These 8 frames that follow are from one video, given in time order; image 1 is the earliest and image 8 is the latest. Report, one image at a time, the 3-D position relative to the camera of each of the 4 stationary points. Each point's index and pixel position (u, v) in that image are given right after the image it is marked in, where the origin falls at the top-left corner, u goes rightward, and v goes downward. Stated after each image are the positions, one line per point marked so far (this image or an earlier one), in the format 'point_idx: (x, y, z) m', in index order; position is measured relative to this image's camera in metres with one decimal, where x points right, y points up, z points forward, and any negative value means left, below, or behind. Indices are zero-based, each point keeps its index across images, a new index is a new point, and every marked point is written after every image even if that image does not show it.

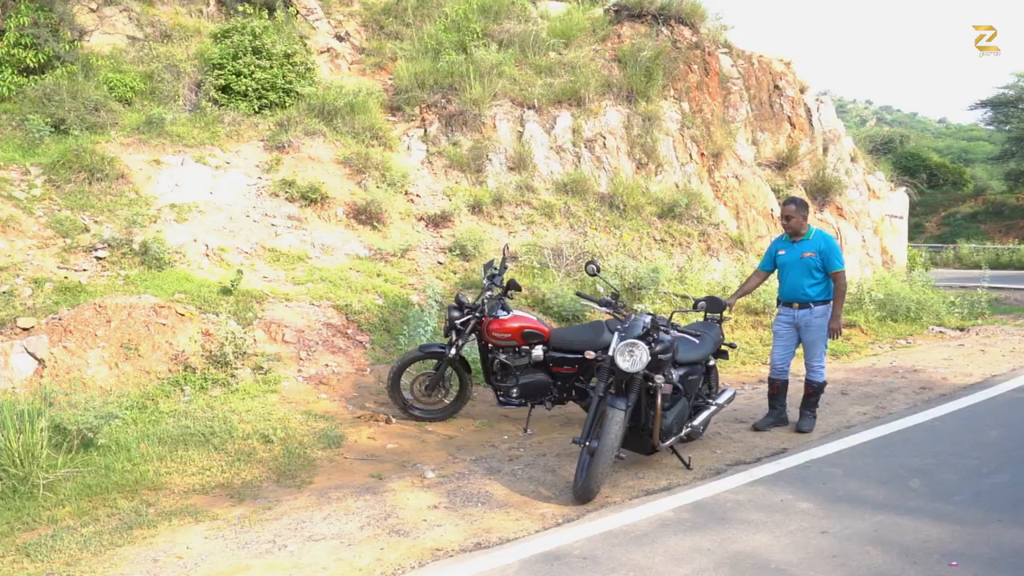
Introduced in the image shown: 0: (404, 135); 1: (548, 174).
0: (-1.5, +2.3, +12.2) m
1: (+0.6, +1.7, +12.2) m
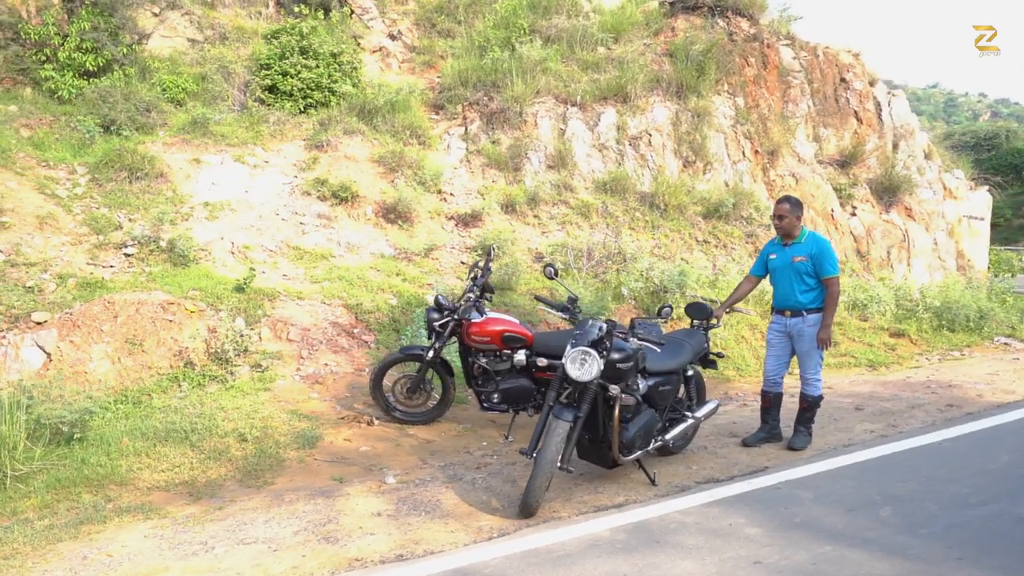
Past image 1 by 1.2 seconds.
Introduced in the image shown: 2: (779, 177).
0: (-1.0, +2.3, +12.1) m
1: (+1.1, +1.7, +11.9) m
2: (+4.4, +1.8, +13.5) m
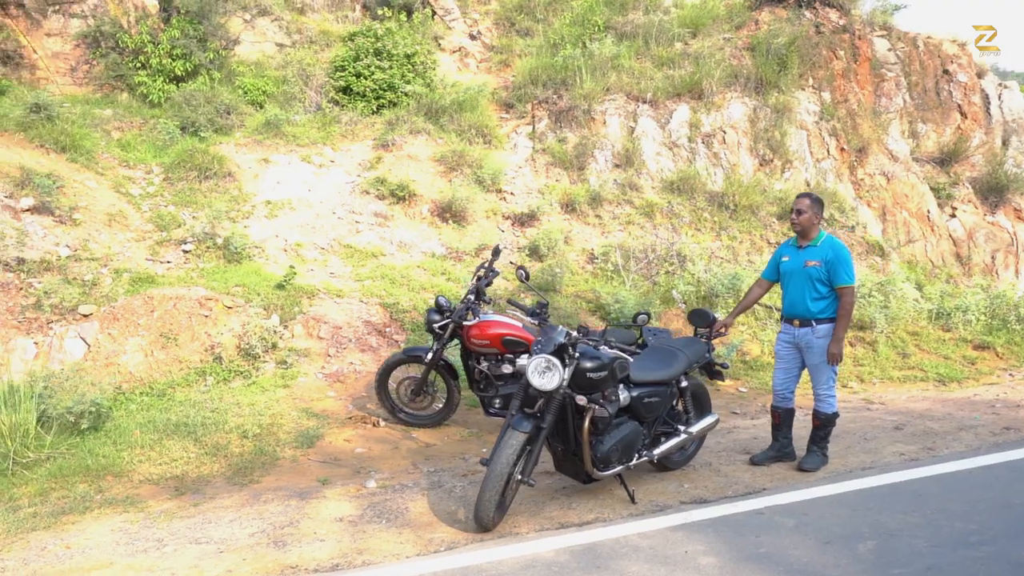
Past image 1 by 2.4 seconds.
0: (0.0, +2.3, +12.0) m
1: (+2.1, +1.6, +11.5) m
2: (+5.5, +1.7, +12.7) m
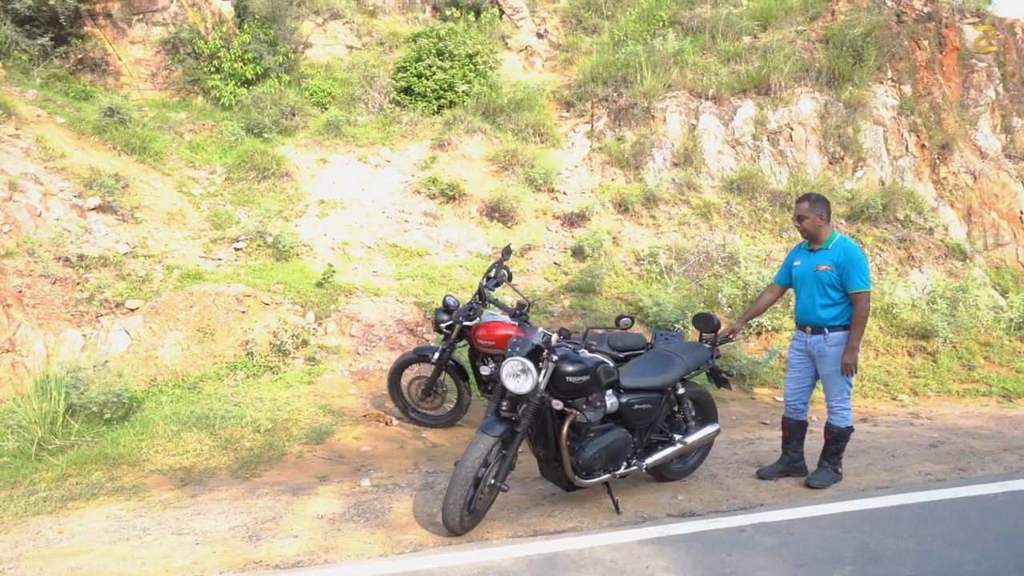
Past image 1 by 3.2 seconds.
0: (+0.9, +2.3, +11.9) m
1: (+2.8, +1.6, +11.2) m
2: (+6.4, +1.7, +12.0) m
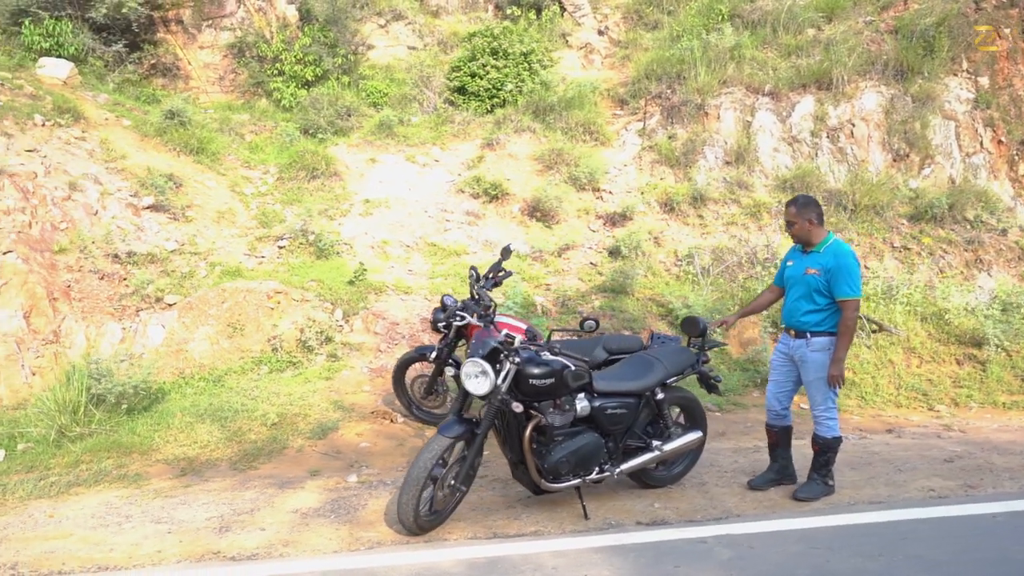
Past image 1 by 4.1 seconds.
0: (+1.6, +2.3, +11.7) m
1: (+3.4, +1.6, +10.8) m
2: (+7.1, +1.6, +11.2) m
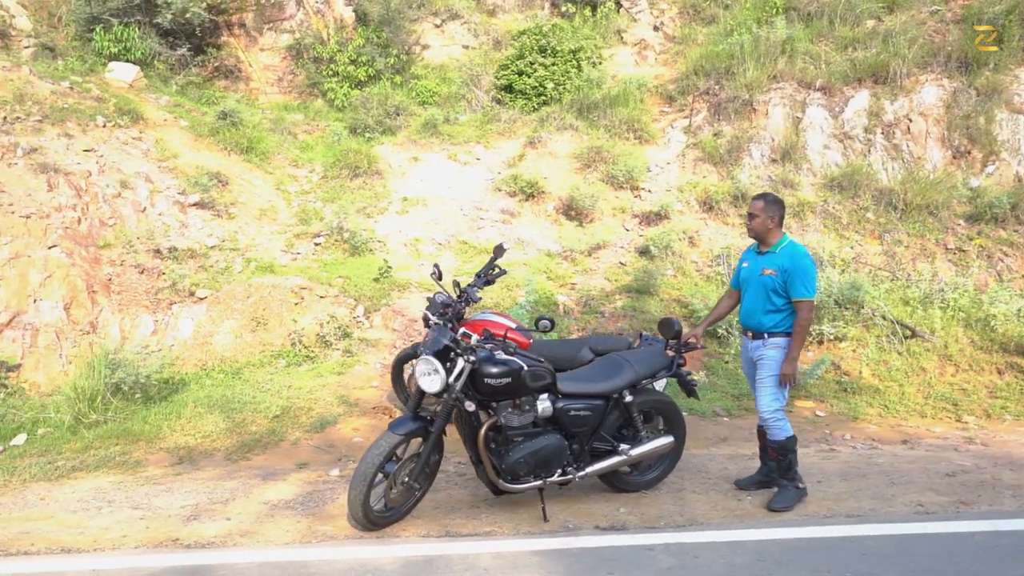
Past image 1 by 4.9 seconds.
0: (+2.2, +2.3, +11.5) m
1: (+4.0, +1.5, +10.4) m
2: (+7.6, +1.5, +10.5) m
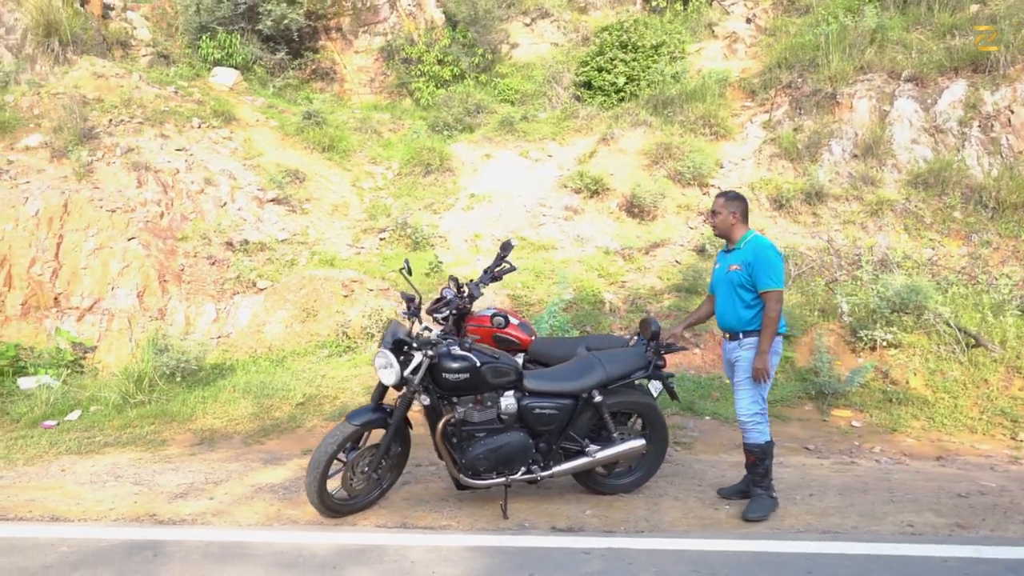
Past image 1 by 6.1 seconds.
0: (+3.2, +2.3, +11.1) m
1: (+4.8, +1.5, +9.8) m
2: (+8.4, +1.4, +9.3) m
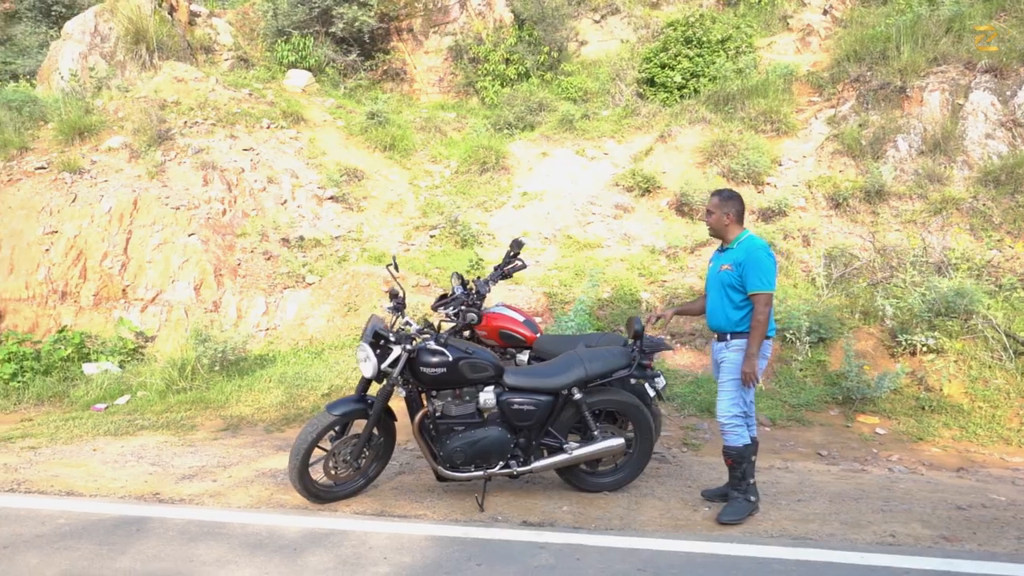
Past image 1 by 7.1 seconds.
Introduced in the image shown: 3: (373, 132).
0: (+3.9, +2.3, +10.8) m
1: (+5.3, +1.5, +9.3) m
2: (+8.9, +1.3, +8.4) m
3: (-2.1, +2.3, +12.1) m
